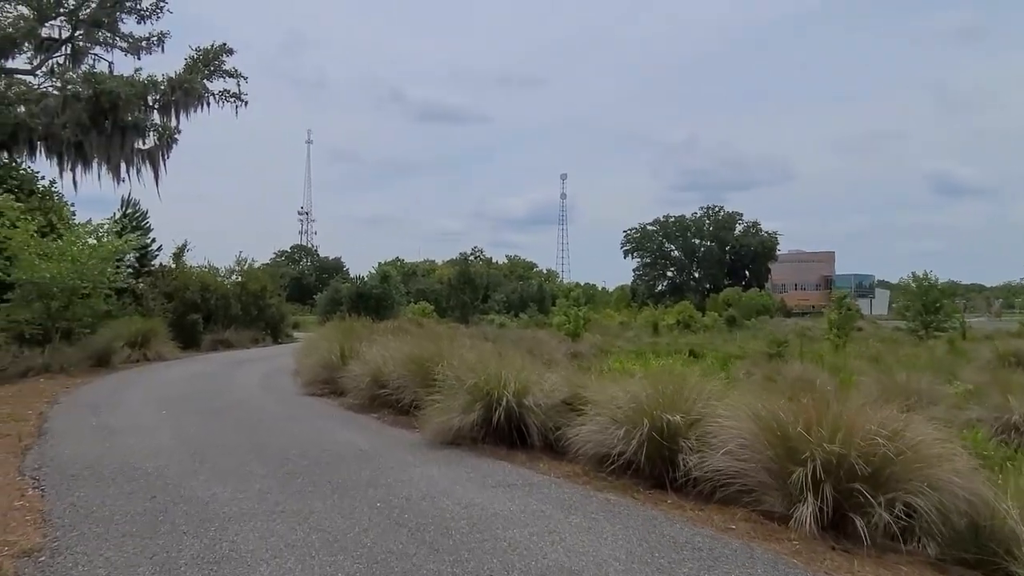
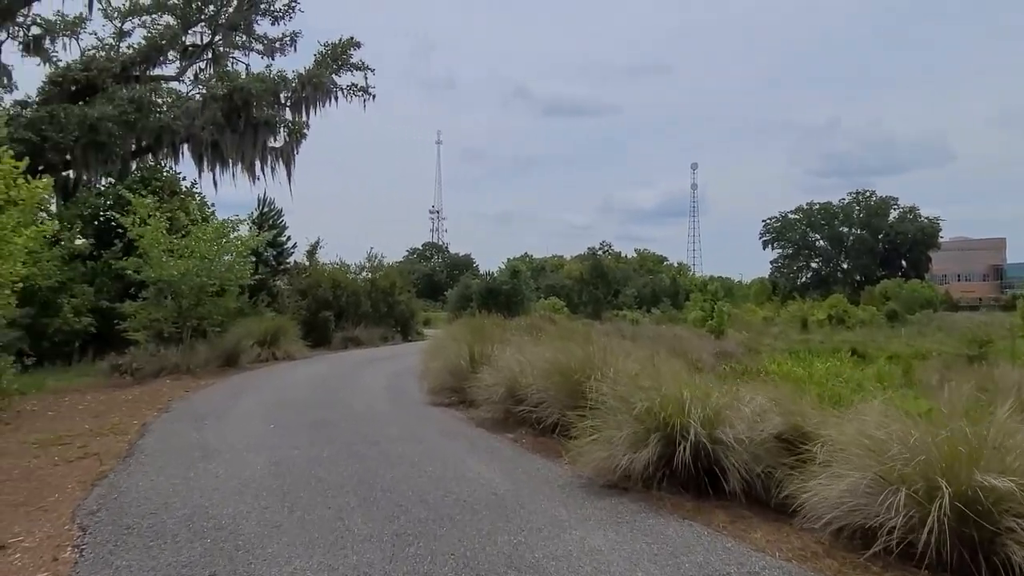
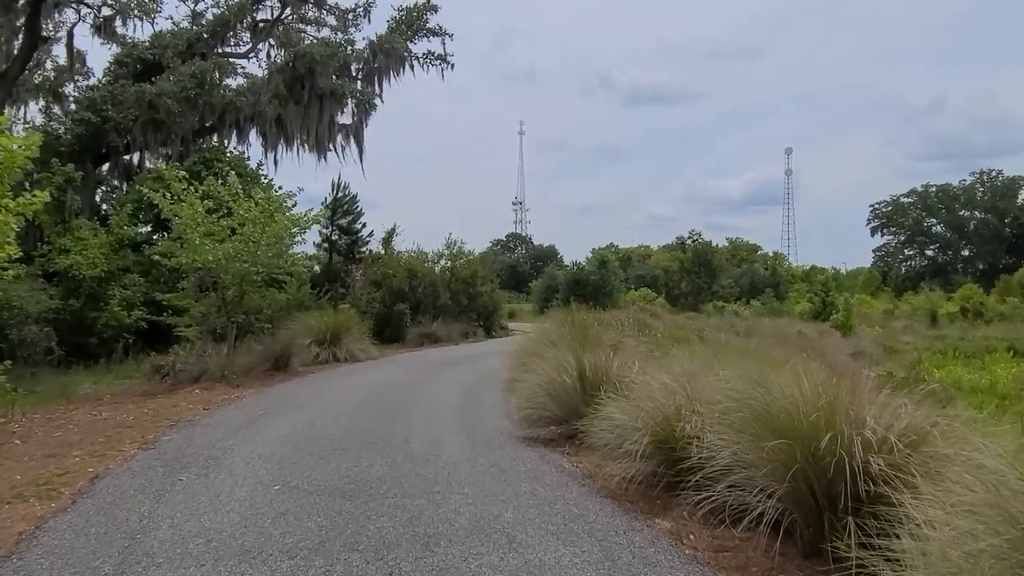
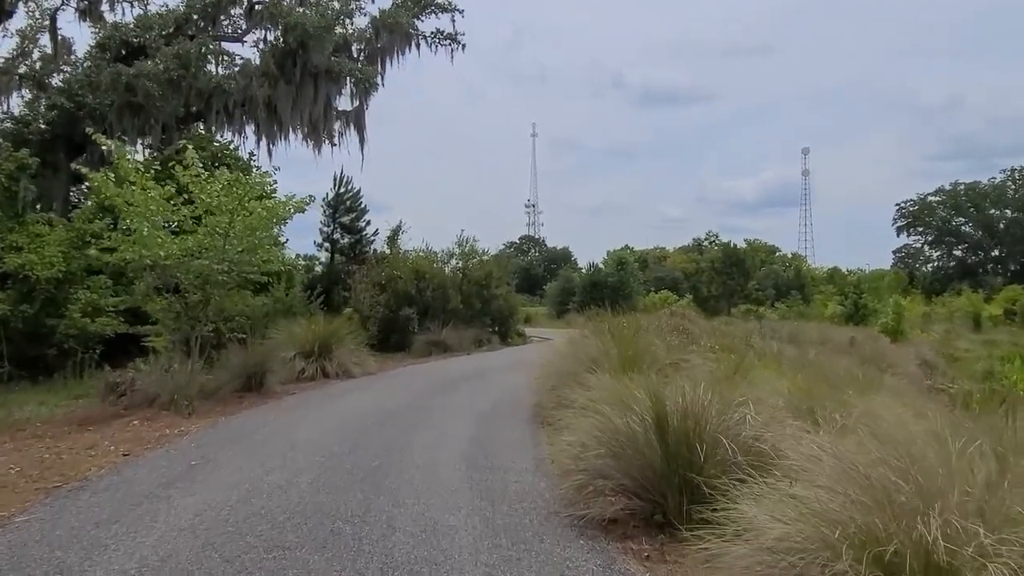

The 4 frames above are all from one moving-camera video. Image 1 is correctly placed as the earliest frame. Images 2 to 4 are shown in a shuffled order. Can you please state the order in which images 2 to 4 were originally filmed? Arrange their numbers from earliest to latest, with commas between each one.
2, 3, 4
